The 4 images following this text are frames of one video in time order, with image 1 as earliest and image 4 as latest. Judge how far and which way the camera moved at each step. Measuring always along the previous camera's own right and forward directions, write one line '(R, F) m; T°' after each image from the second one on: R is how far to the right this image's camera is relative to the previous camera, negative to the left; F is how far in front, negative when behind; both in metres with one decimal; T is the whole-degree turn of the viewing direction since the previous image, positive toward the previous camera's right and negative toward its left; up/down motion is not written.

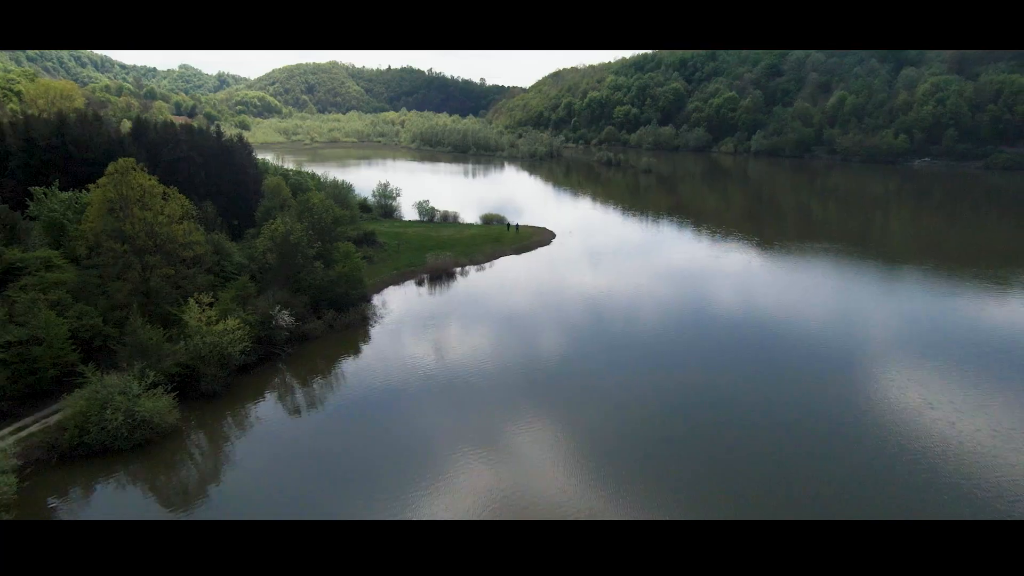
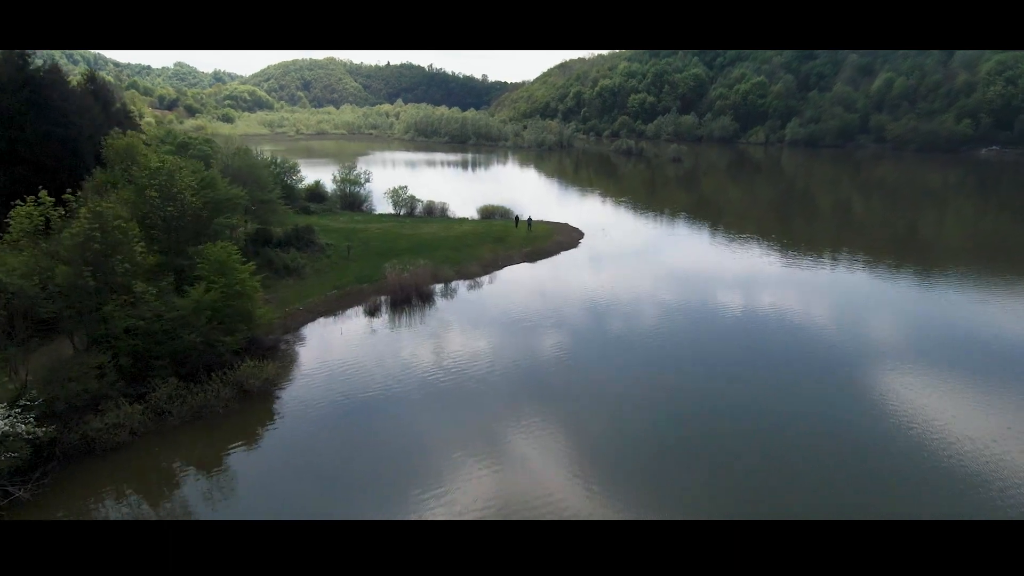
(-0.2, +8.9) m; 0°
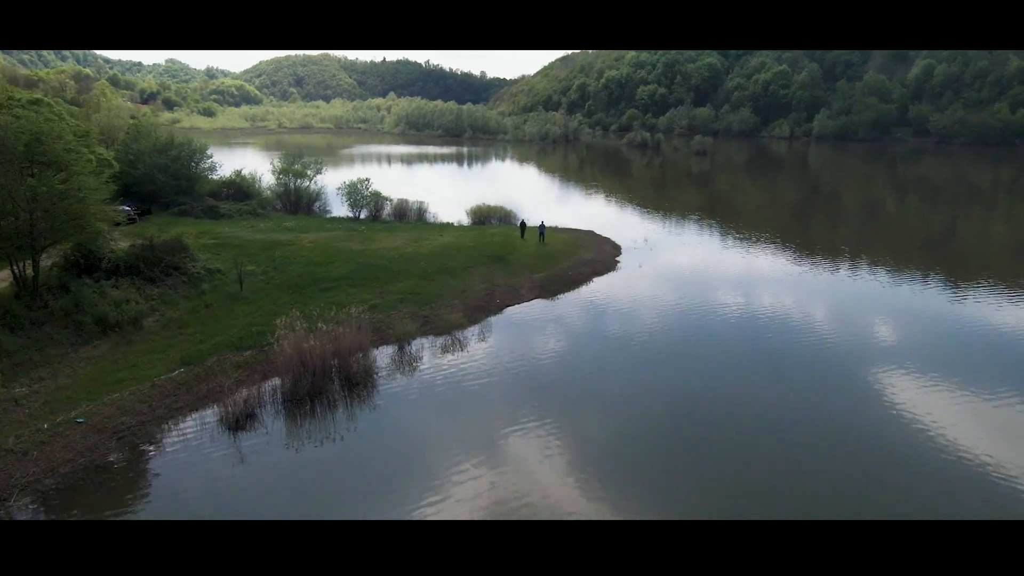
(-0.1, +6.8) m; 0°
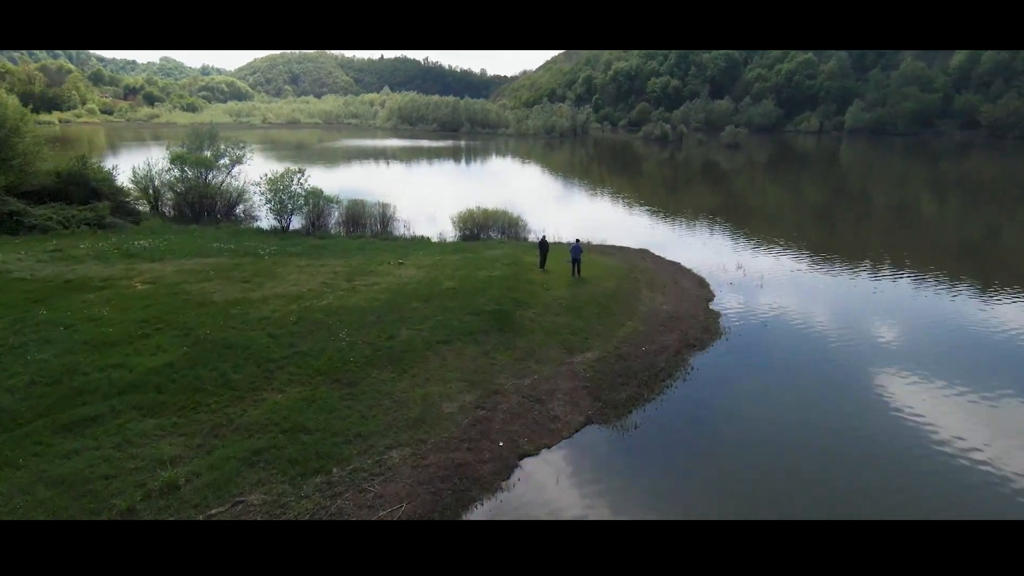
(-0.2, +6.0) m; 0°
